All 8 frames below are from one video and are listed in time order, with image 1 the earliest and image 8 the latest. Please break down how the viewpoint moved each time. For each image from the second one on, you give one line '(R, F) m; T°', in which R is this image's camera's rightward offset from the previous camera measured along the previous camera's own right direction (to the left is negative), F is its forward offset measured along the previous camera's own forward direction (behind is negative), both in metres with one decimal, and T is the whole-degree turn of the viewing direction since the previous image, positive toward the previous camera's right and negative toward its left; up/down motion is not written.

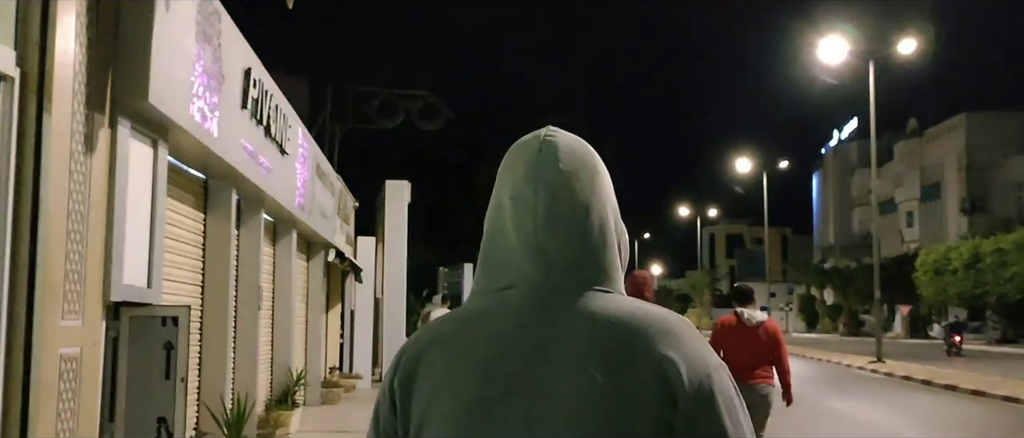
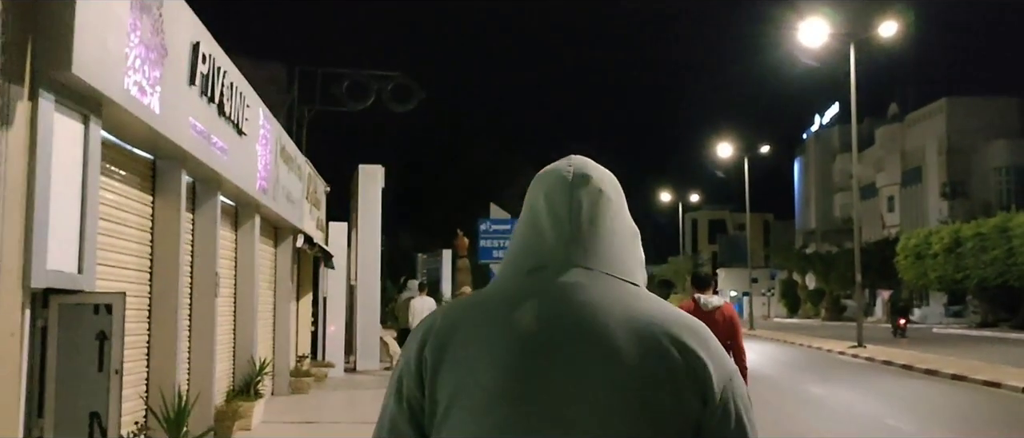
(+0.2, +0.4) m; +1°
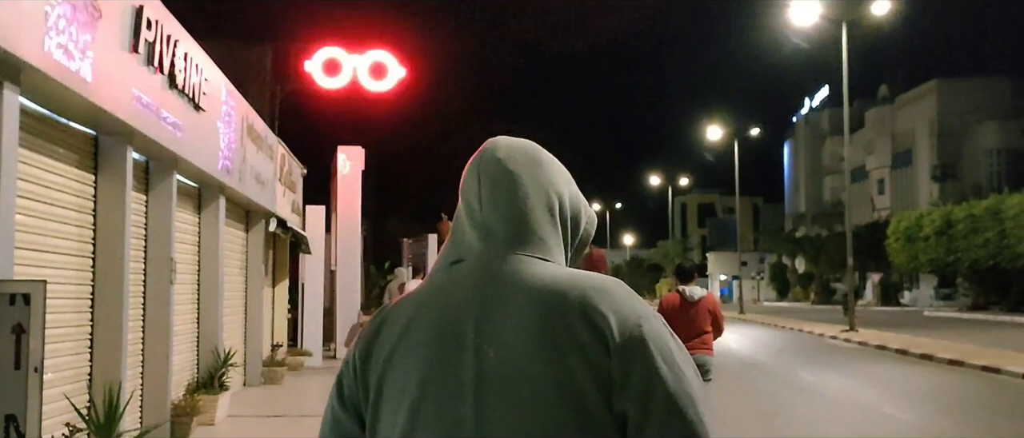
(+0.1, +0.6) m; +1°
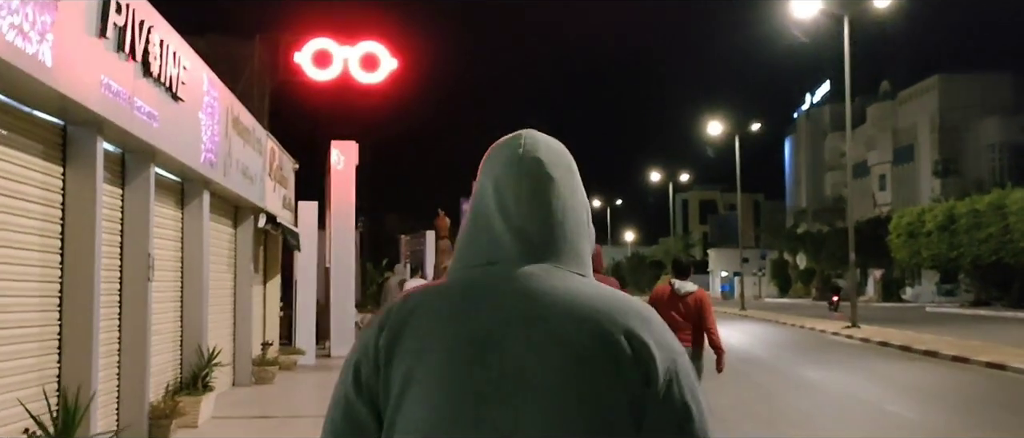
(+0.1, +0.3) m; 0°
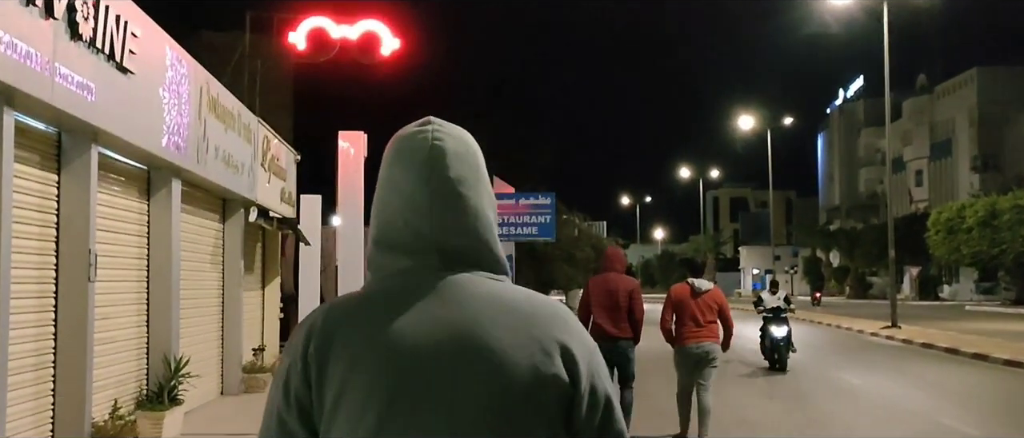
(+0.2, +1.2) m; -2°
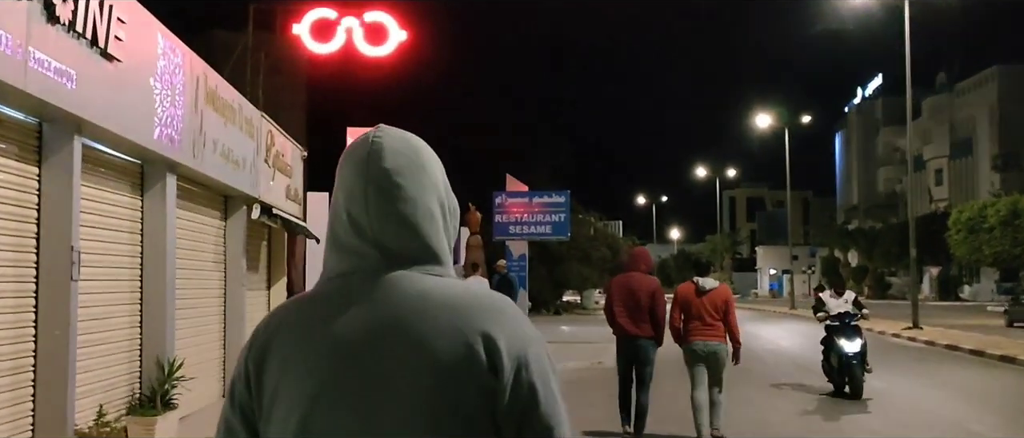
(+0.1, +0.4) m; -1°
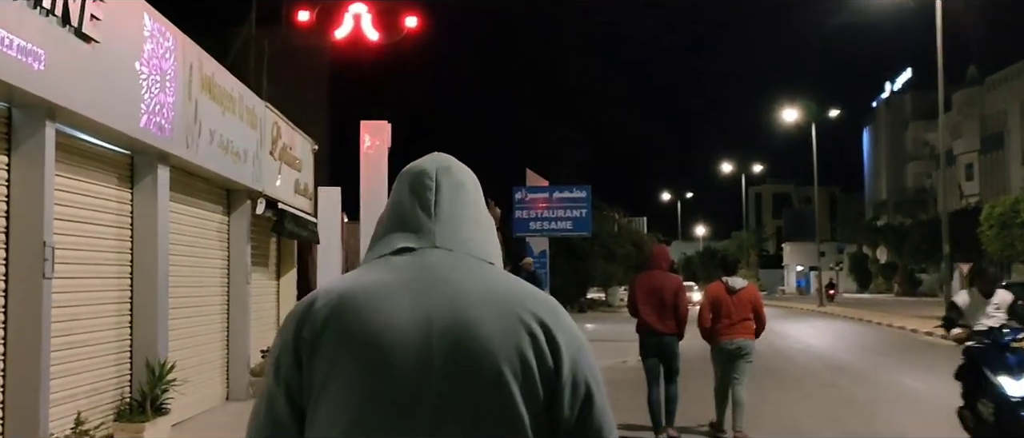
(+0.1, +0.6) m; -1°
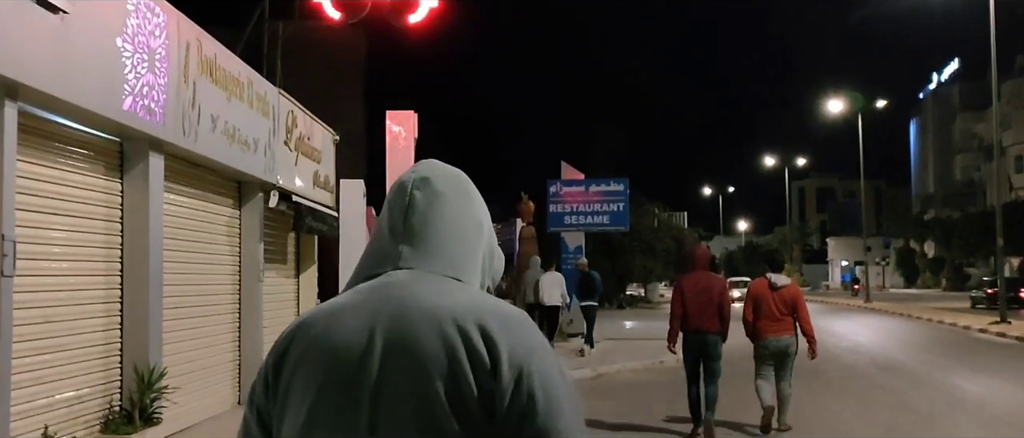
(+0.1, +0.8) m; -2°
